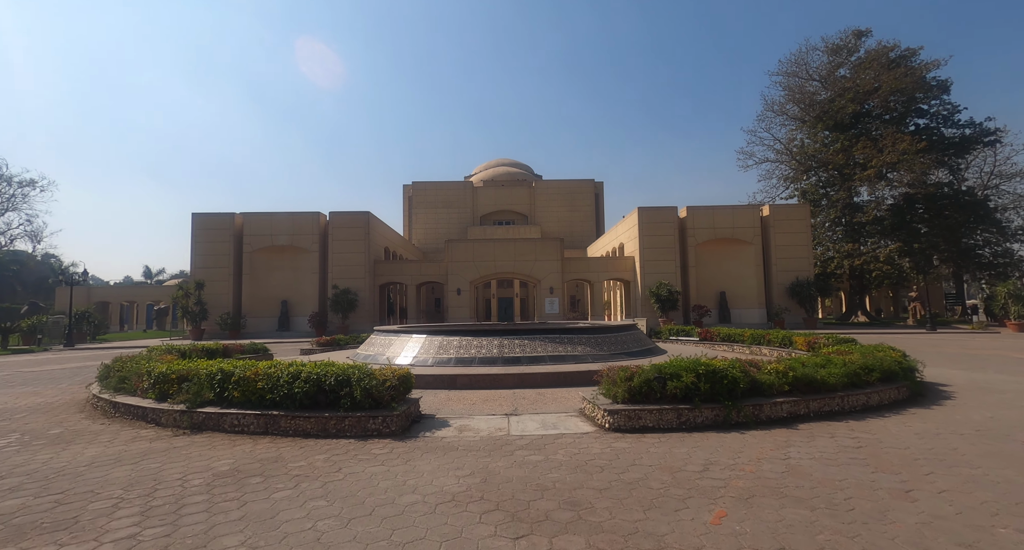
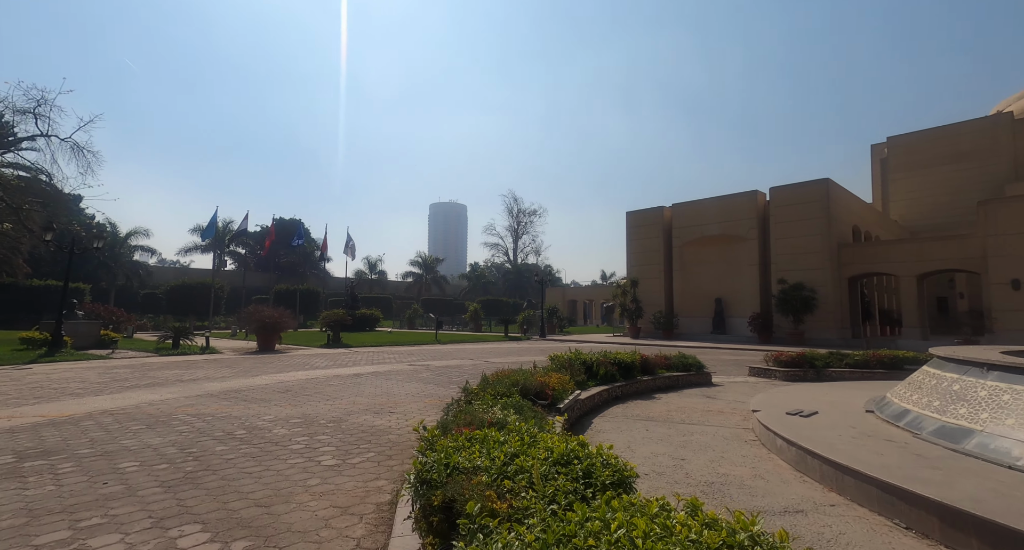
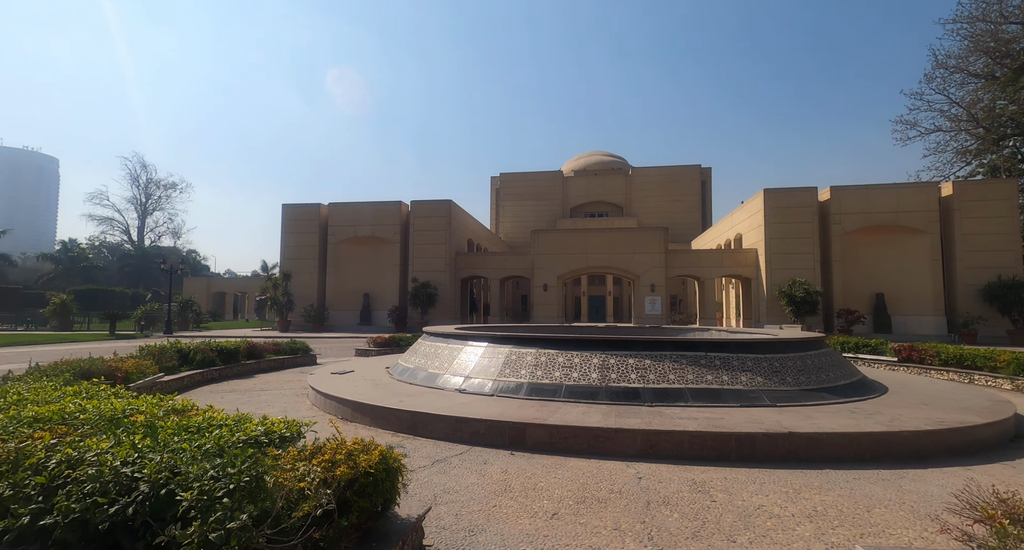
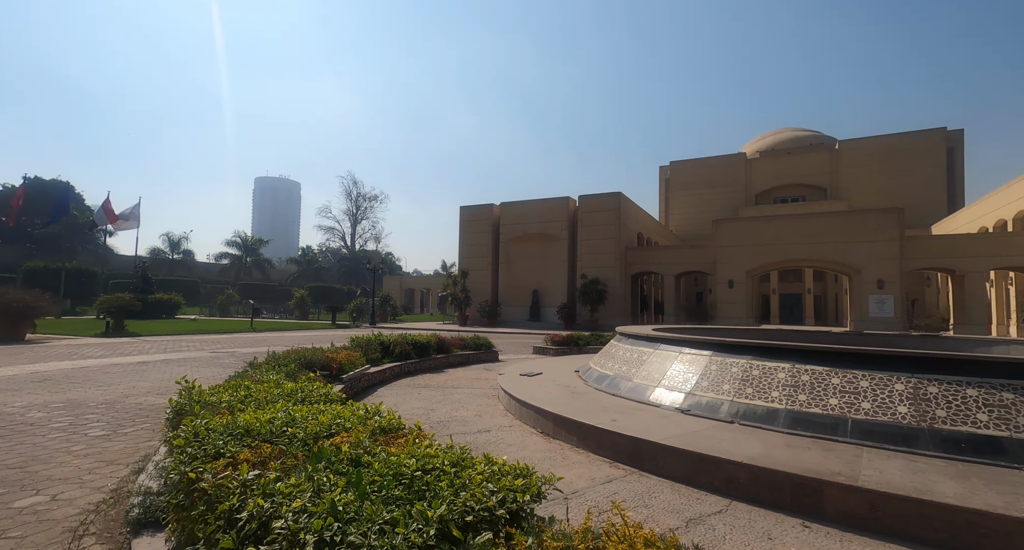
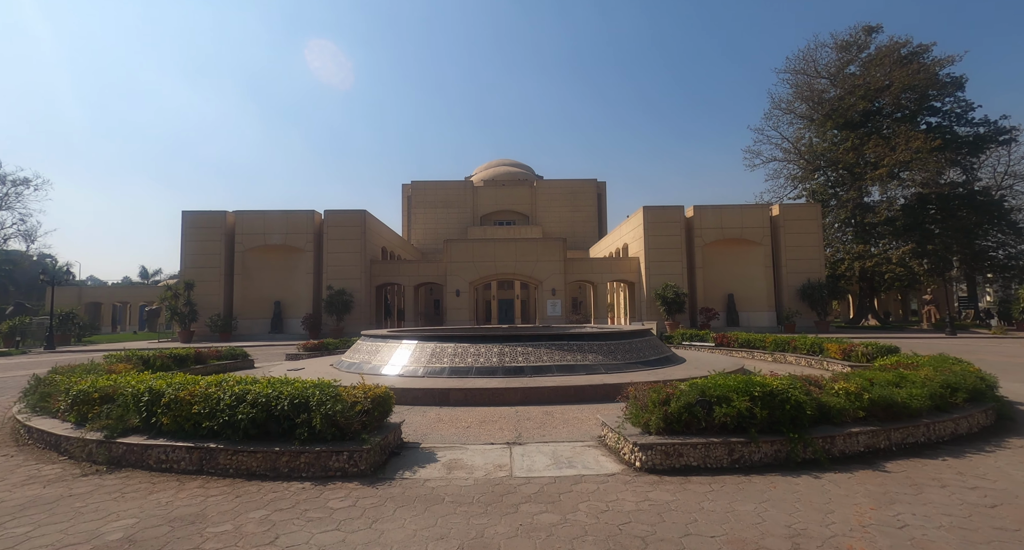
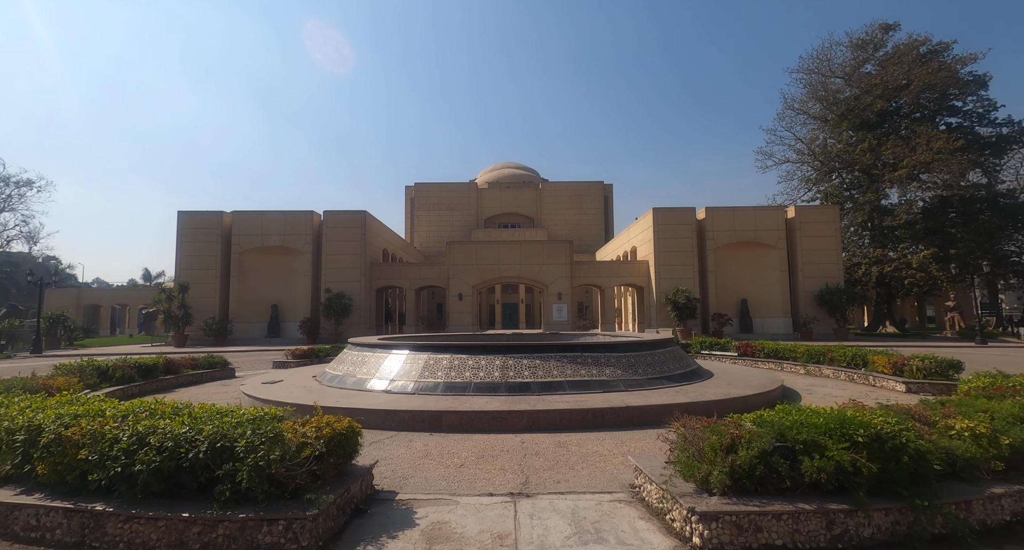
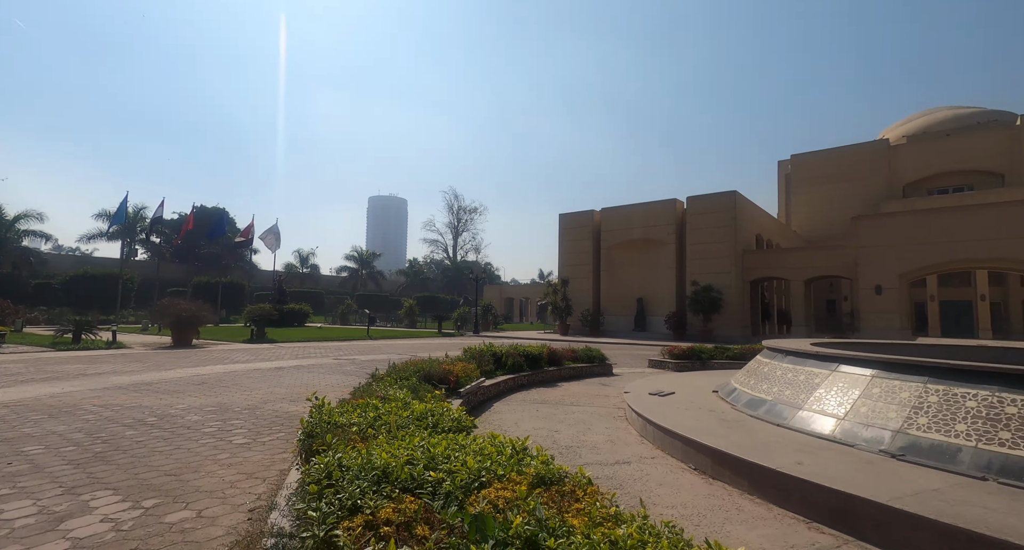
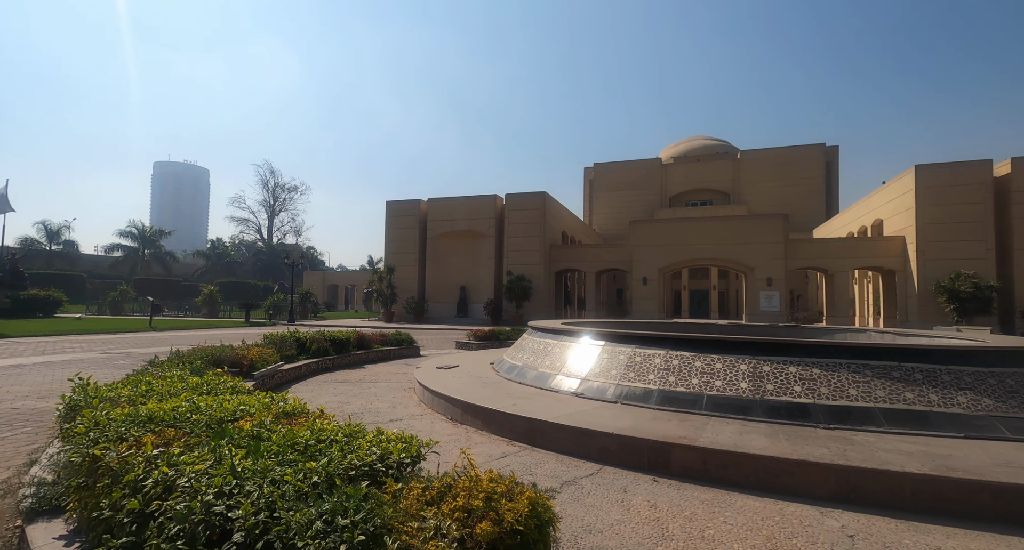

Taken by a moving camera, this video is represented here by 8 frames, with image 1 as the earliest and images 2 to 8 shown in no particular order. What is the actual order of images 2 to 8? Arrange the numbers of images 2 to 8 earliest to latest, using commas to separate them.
5, 6, 3, 8, 4, 7, 2
